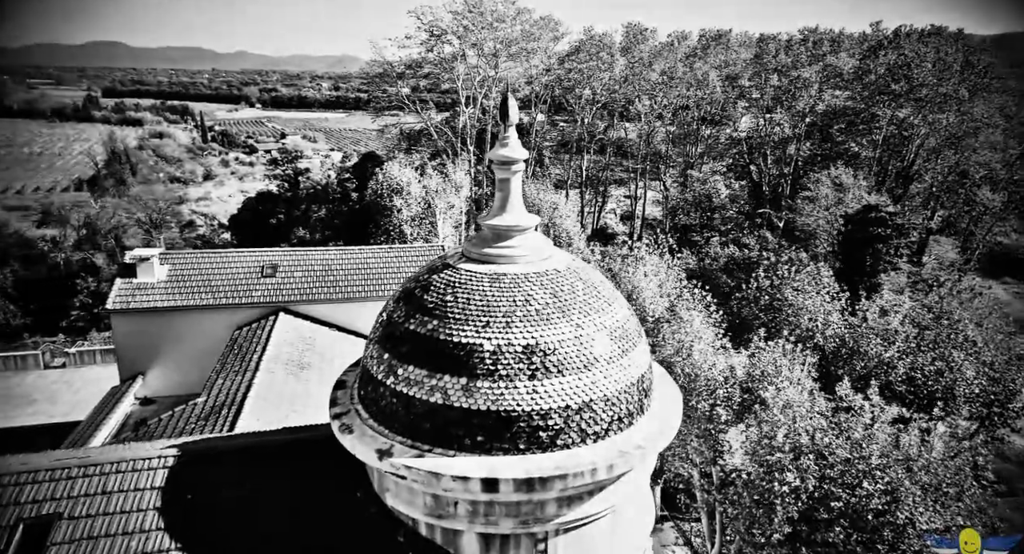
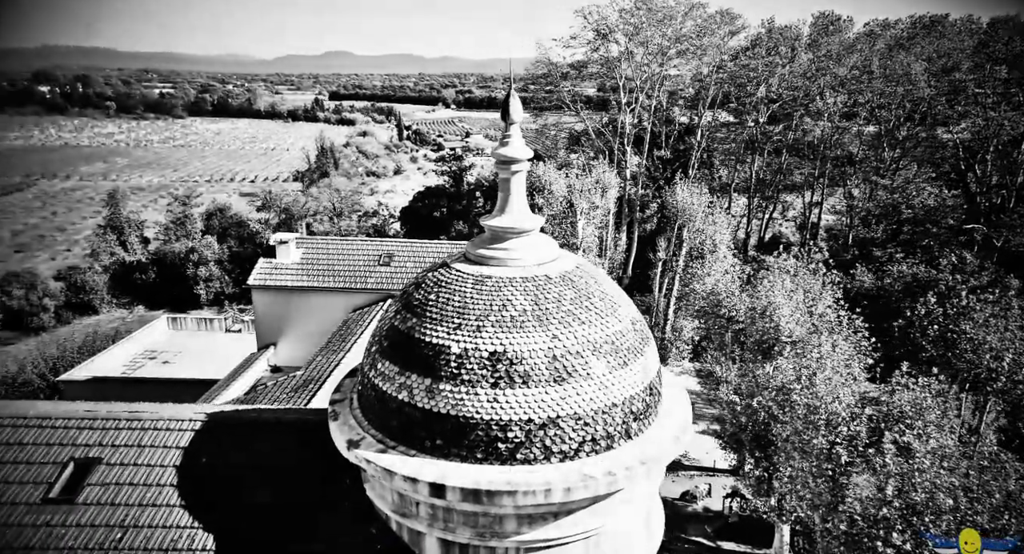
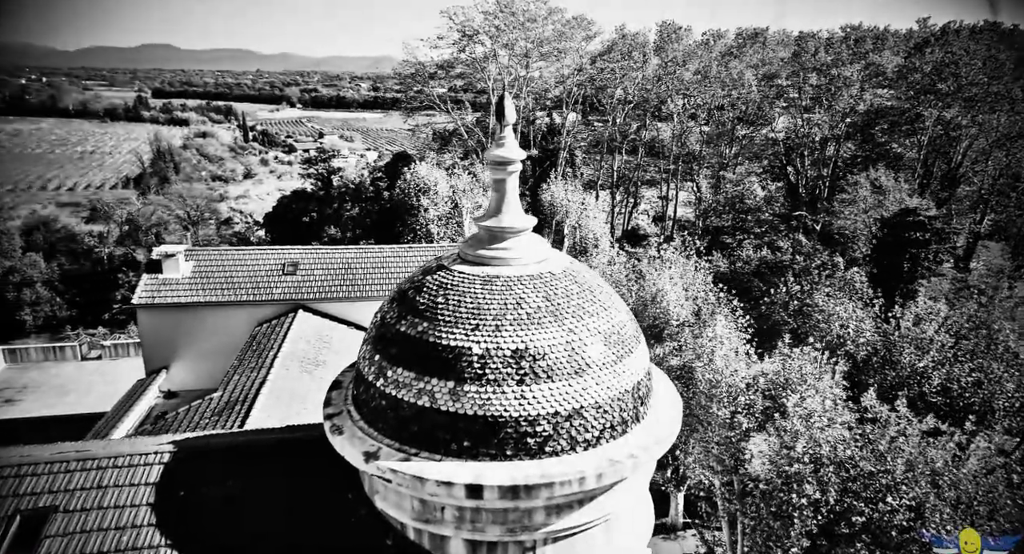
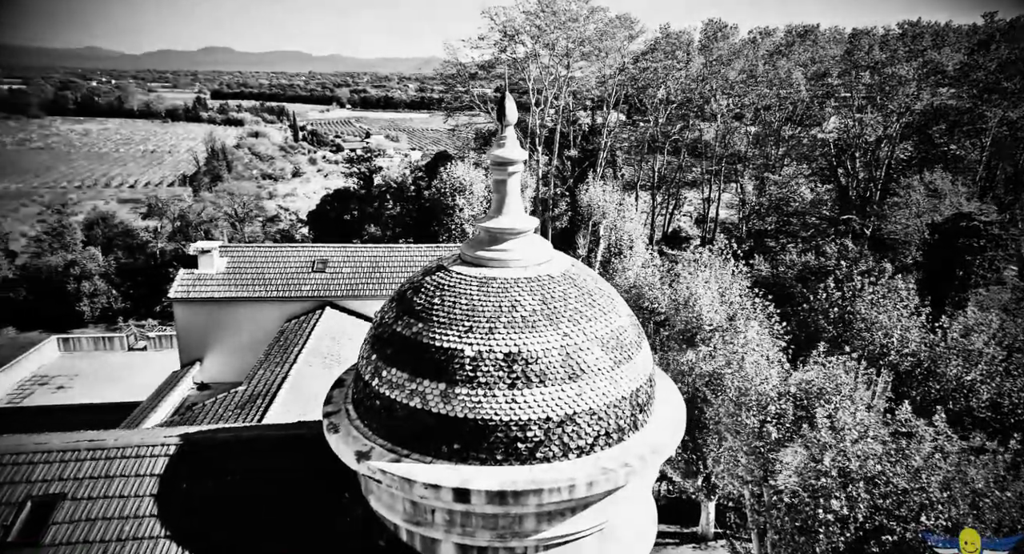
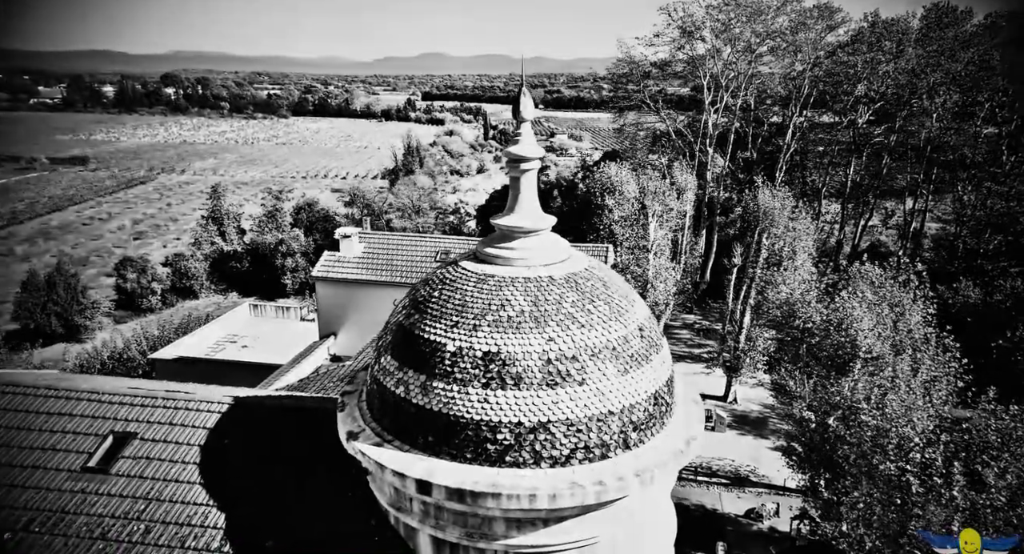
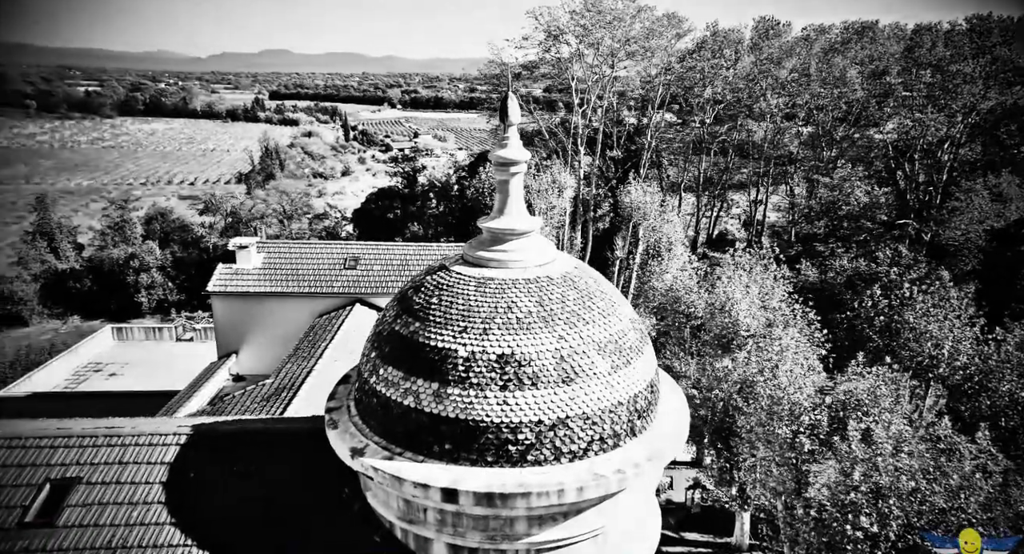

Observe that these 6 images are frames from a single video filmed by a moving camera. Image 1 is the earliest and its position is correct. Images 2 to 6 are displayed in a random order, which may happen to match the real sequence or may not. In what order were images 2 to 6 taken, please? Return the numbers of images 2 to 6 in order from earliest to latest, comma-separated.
3, 4, 6, 2, 5
